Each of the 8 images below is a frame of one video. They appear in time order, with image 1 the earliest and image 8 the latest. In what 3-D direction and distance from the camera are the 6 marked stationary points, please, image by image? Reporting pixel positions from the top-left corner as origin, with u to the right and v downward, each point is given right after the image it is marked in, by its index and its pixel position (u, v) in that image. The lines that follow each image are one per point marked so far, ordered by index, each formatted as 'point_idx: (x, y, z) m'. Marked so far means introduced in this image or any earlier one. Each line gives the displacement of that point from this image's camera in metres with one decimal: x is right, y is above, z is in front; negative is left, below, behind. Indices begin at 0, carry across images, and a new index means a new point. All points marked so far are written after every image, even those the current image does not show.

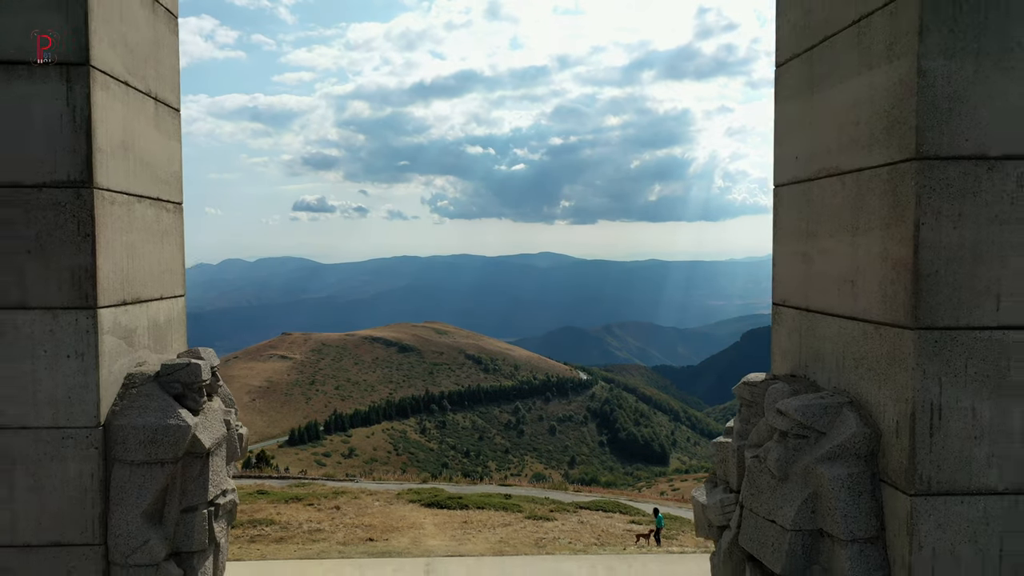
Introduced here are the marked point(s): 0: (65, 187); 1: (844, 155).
0: (-3.5, +0.8, +4.7) m
1: (+2.2, +0.9, +4.0) m
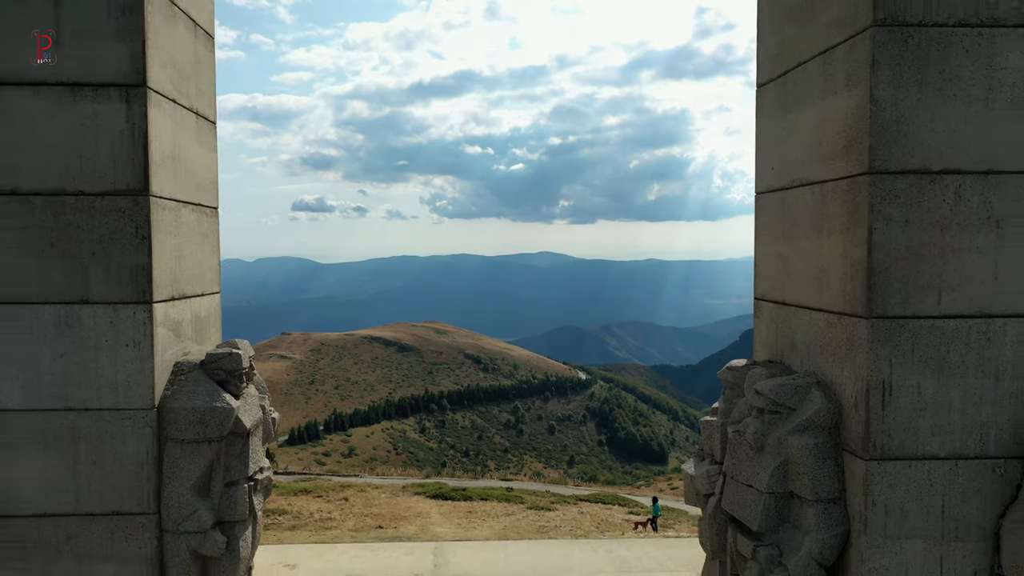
0: (-3.4, +0.8, +5.3) m
1: (+2.3, +0.9, +4.6) m
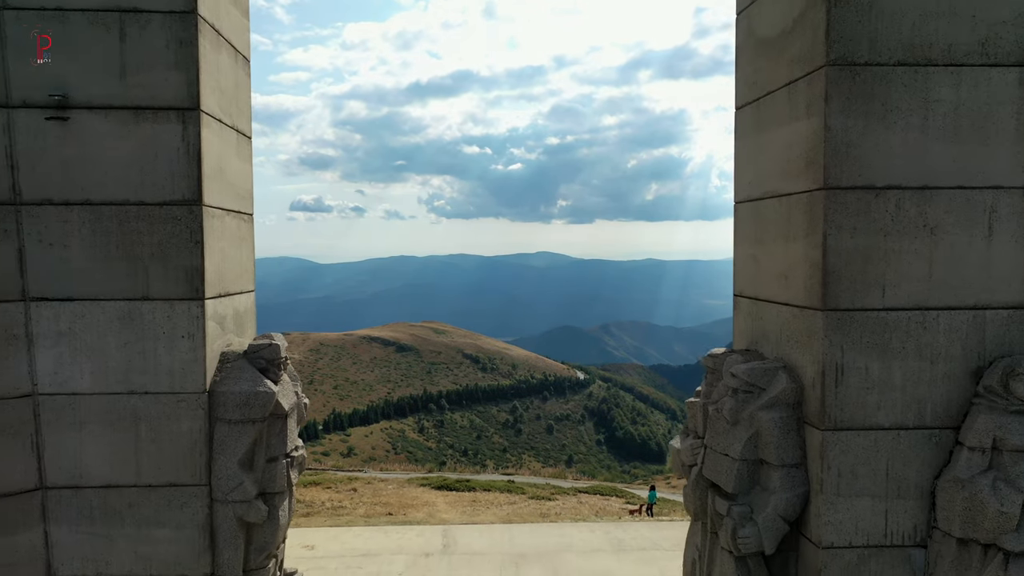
0: (-3.4, +0.9, +6.1) m
1: (+2.4, +1.0, +5.4) m
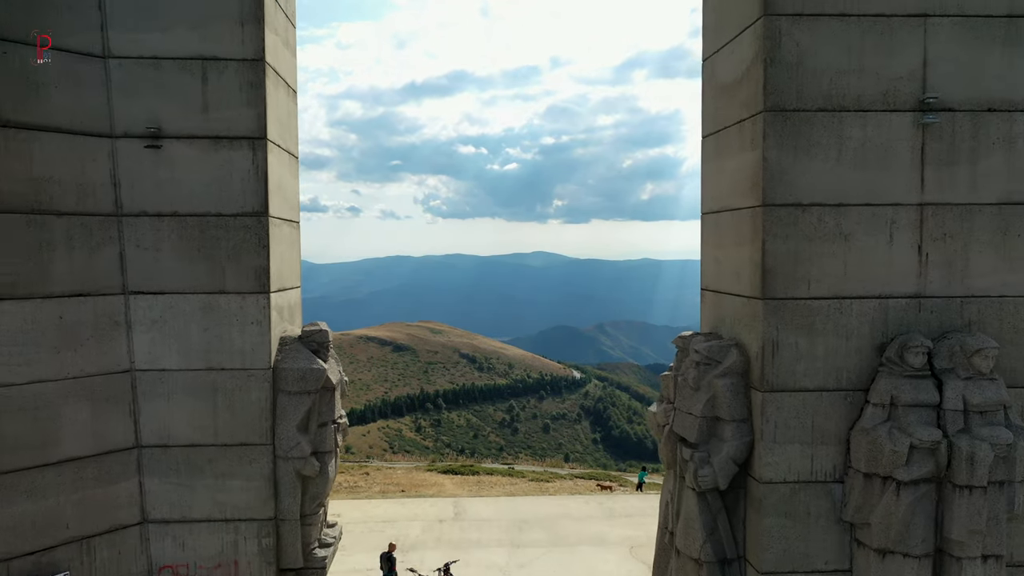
0: (-3.2, +0.9, +7.5) m
1: (+2.5, +1.0, +6.8) m
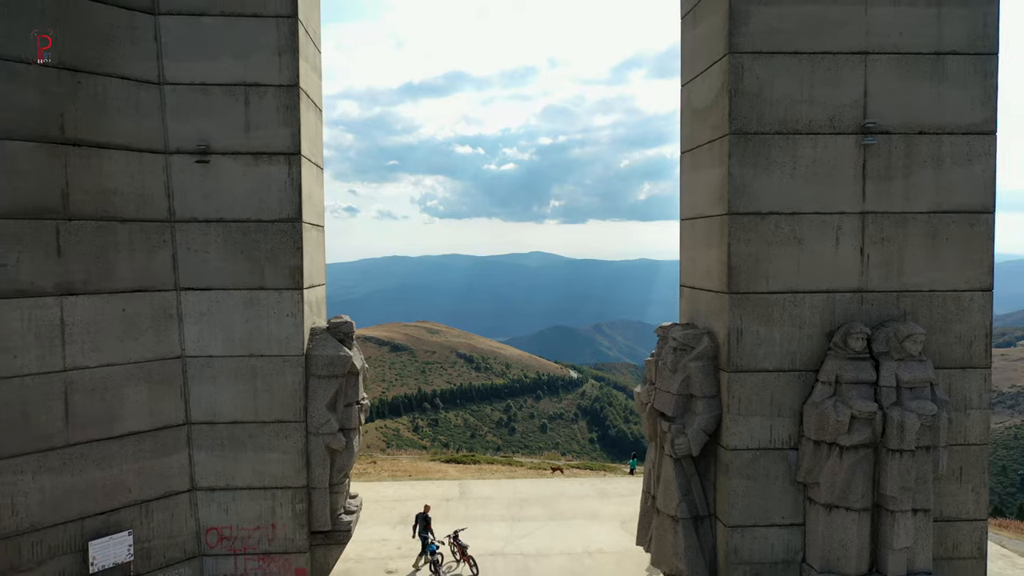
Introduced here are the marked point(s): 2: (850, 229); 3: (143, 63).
0: (-3.2, +1.0, +8.6) m
1: (+2.6, +1.1, +8.0) m
2: (+4.2, +0.7, +7.4) m
3: (-5.1, +3.1, +8.3) m
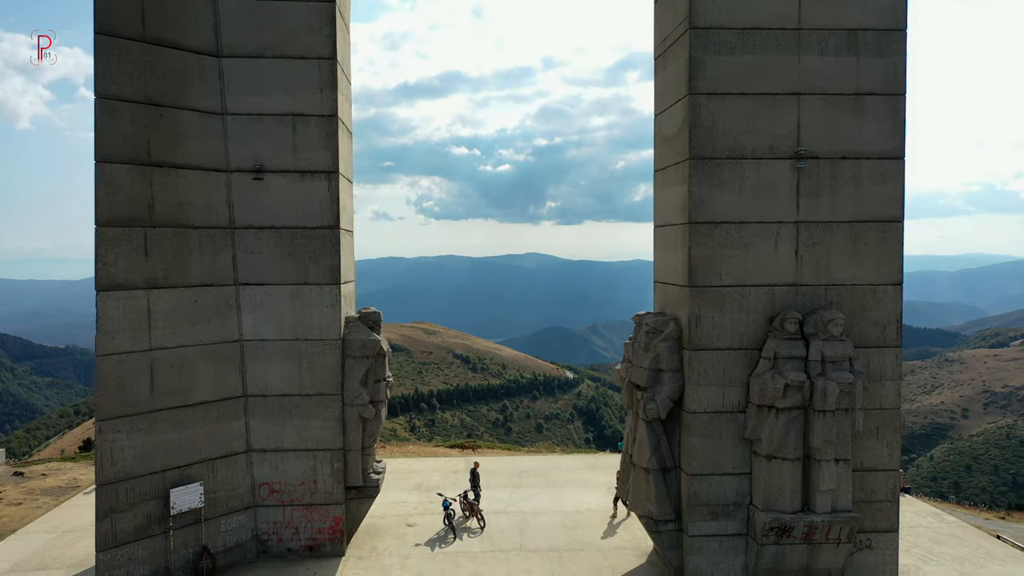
0: (-3.2, +1.0, +10.3) m
1: (+2.6, +1.2, +9.8) m
2: (+4.2, +0.8, +9.2) m
3: (-5.0, +3.2, +10.0) m
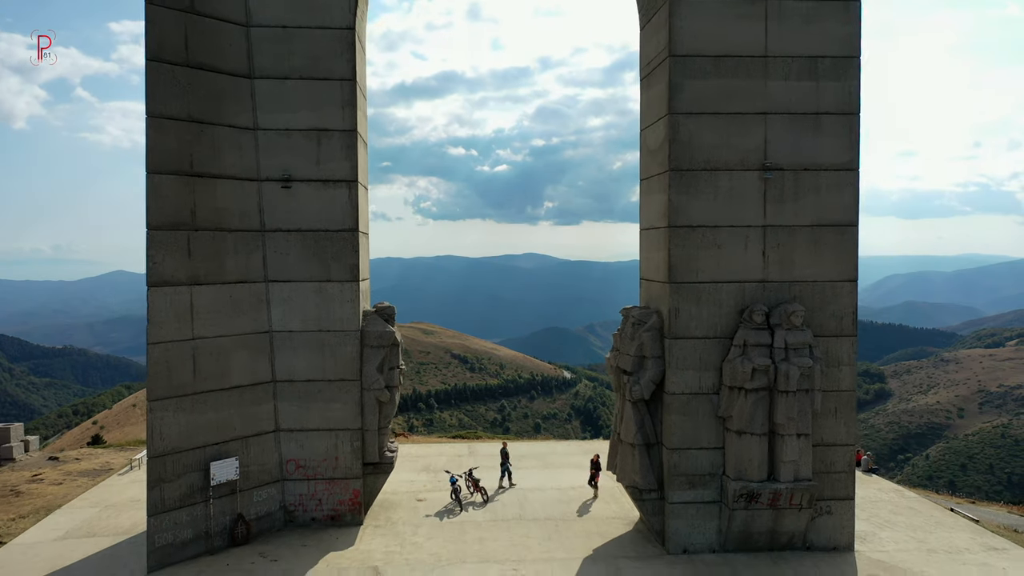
0: (-3.2, +1.1, +11.5) m
1: (+2.6, +1.2, +11.0) m
2: (+4.3, +0.9, +10.5) m
3: (-5.0, +3.3, +11.2) m
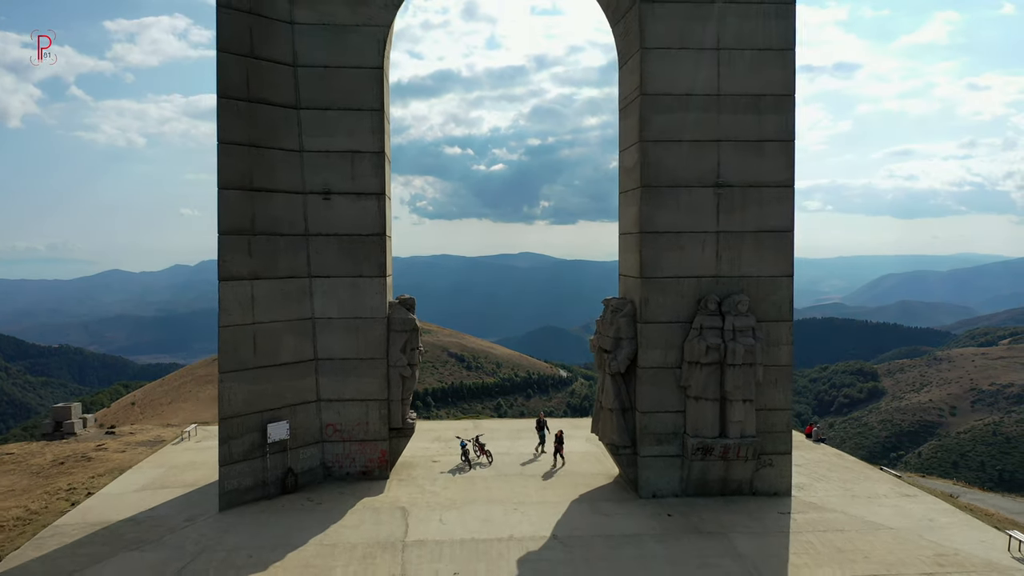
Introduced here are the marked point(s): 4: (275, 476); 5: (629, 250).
0: (-3.1, +1.2, +13.9) m
1: (+2.7, +1.4, +13.4) m
2: (+4.3, +1.0, +12.9) m
3: (-5.0, +3.4, +13.6) m
4: (-5.2, -4.2, +13.3) m
5: (+2.7, +0.8, +13.6) m
